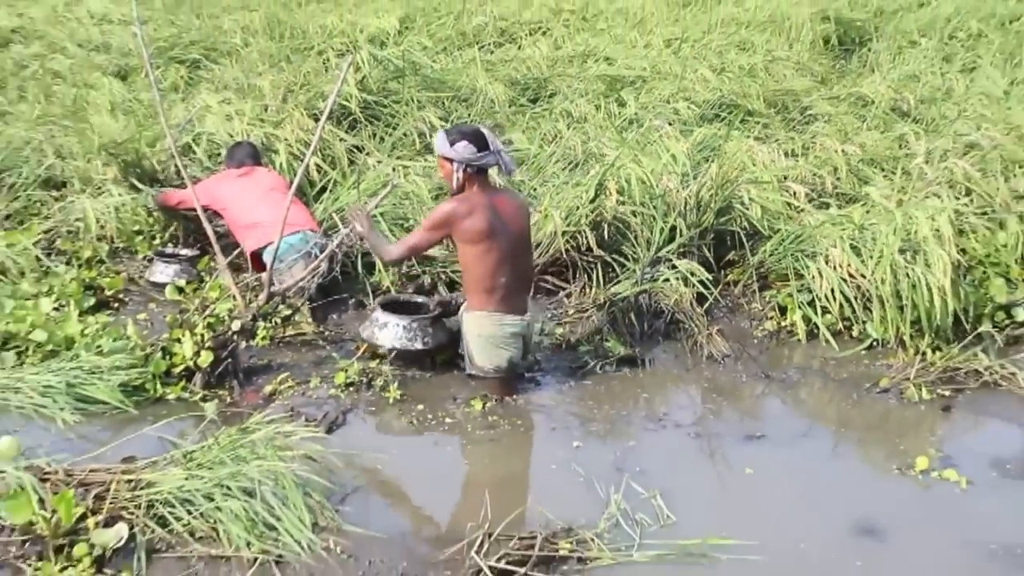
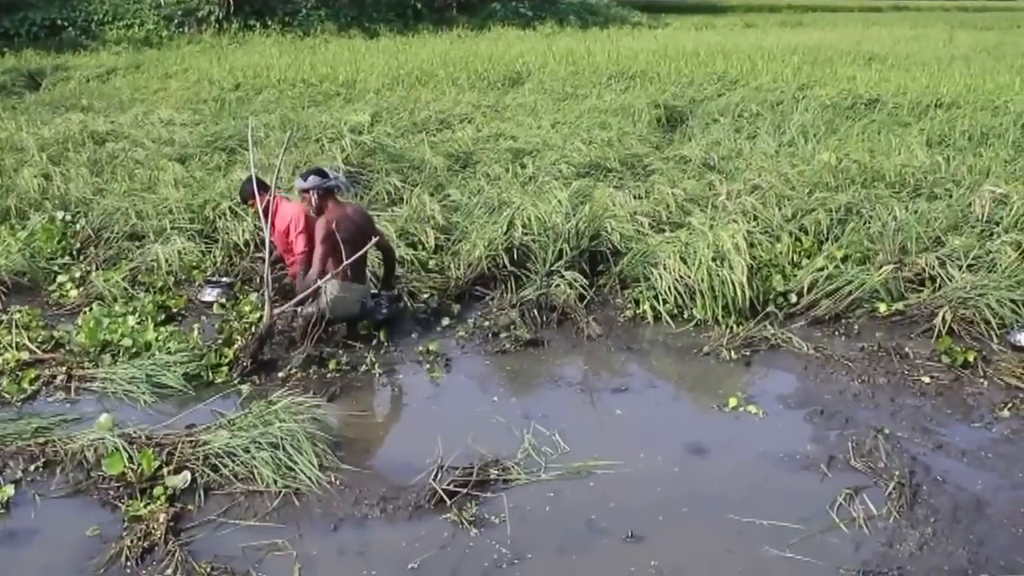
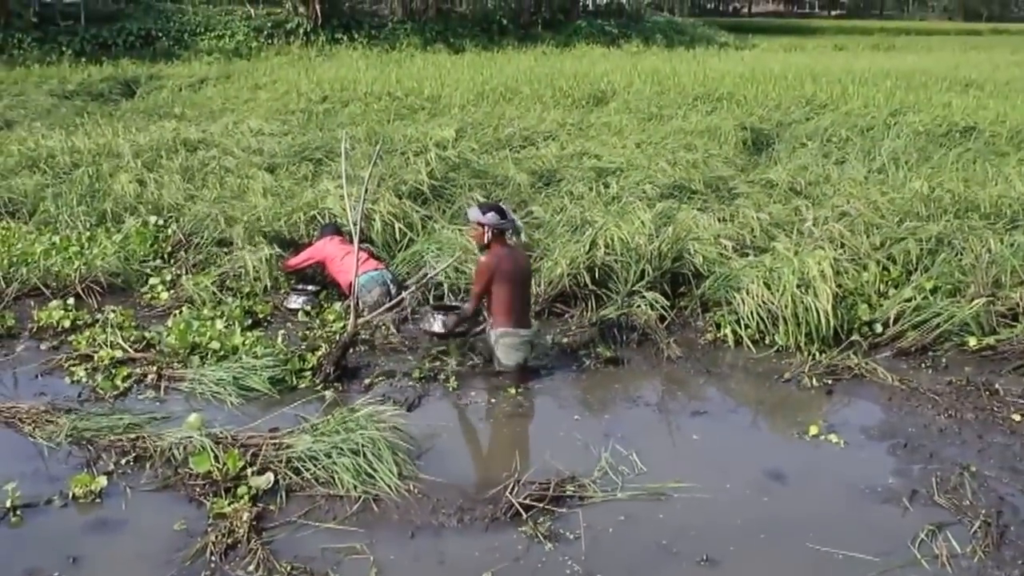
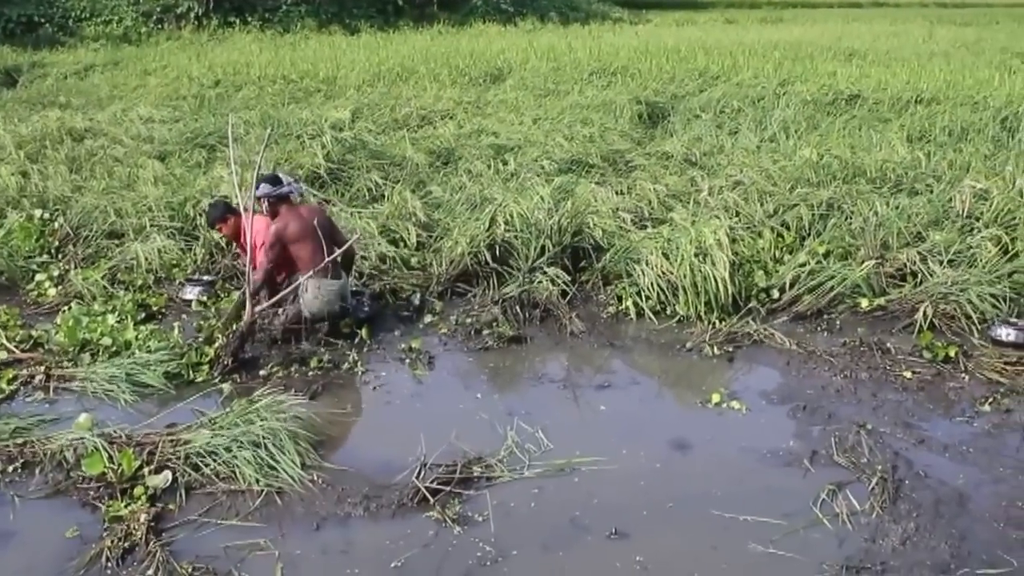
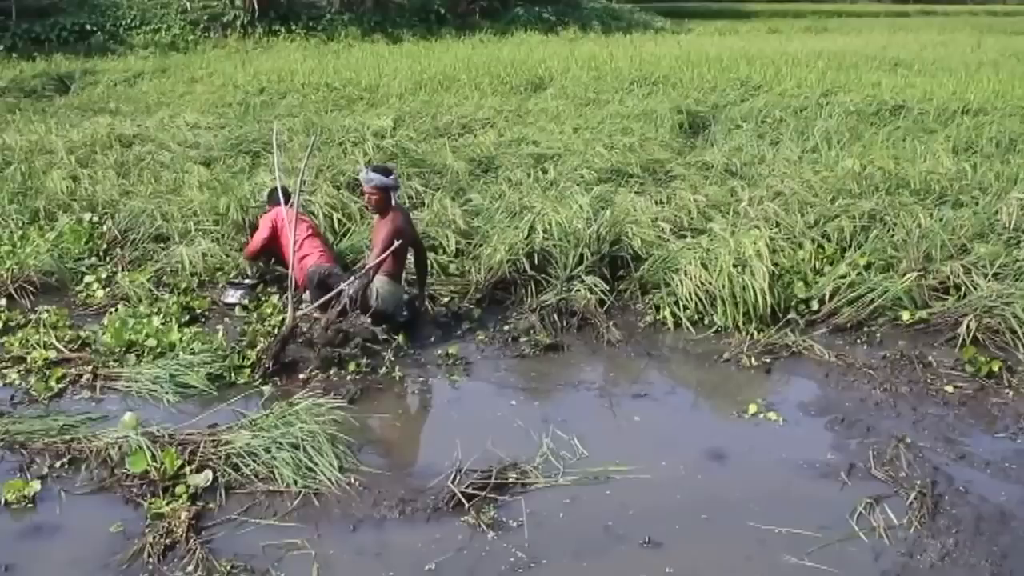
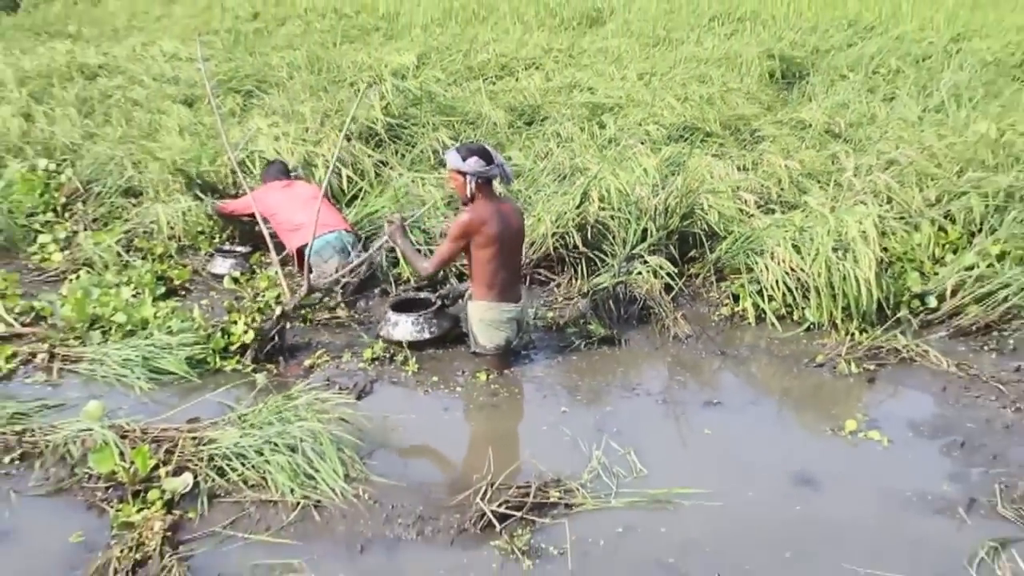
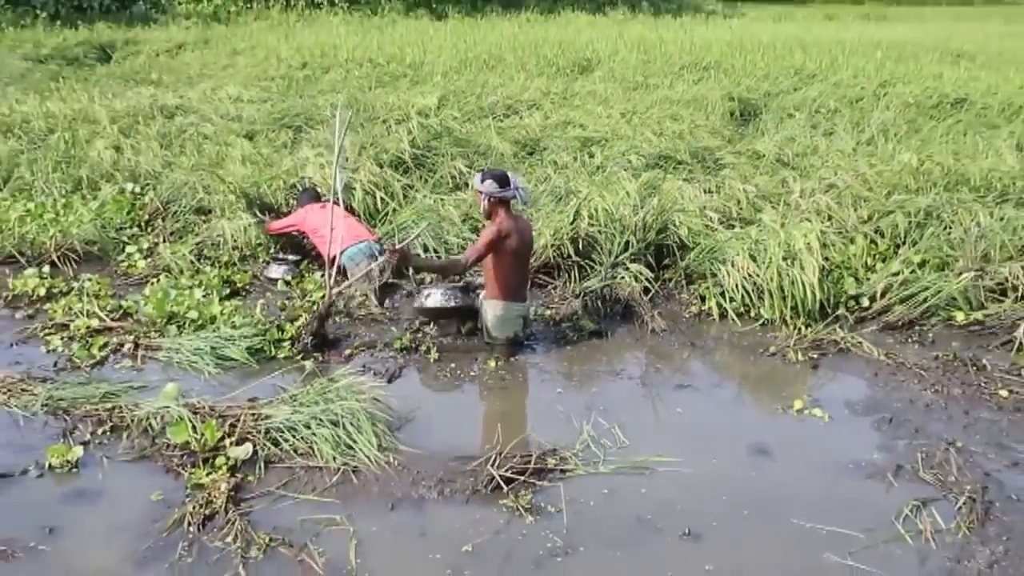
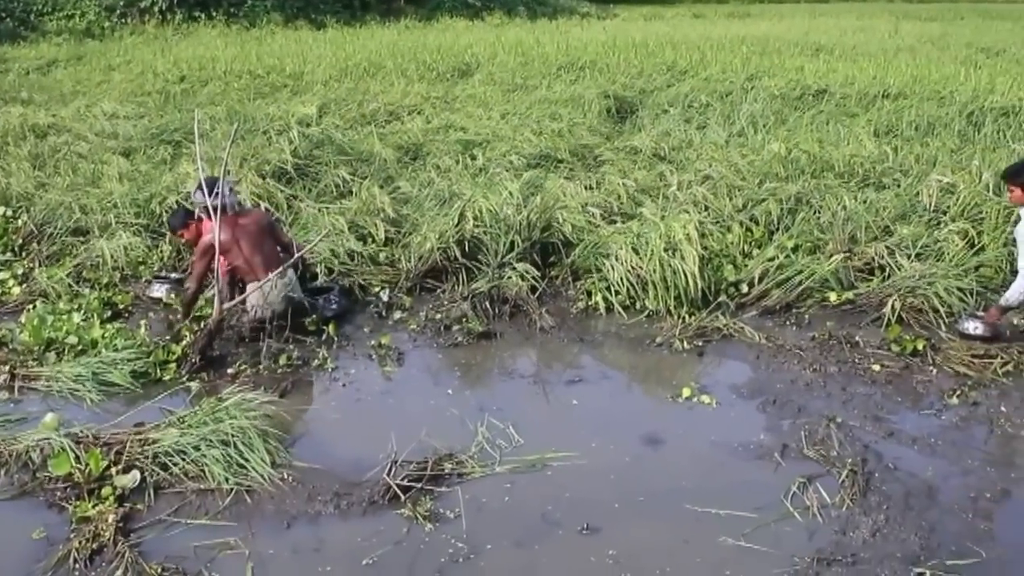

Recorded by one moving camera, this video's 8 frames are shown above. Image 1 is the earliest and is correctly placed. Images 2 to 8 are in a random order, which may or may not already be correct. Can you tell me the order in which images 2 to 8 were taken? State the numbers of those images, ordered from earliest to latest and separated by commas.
6, 7, 3, 5, 2, 4, 8
